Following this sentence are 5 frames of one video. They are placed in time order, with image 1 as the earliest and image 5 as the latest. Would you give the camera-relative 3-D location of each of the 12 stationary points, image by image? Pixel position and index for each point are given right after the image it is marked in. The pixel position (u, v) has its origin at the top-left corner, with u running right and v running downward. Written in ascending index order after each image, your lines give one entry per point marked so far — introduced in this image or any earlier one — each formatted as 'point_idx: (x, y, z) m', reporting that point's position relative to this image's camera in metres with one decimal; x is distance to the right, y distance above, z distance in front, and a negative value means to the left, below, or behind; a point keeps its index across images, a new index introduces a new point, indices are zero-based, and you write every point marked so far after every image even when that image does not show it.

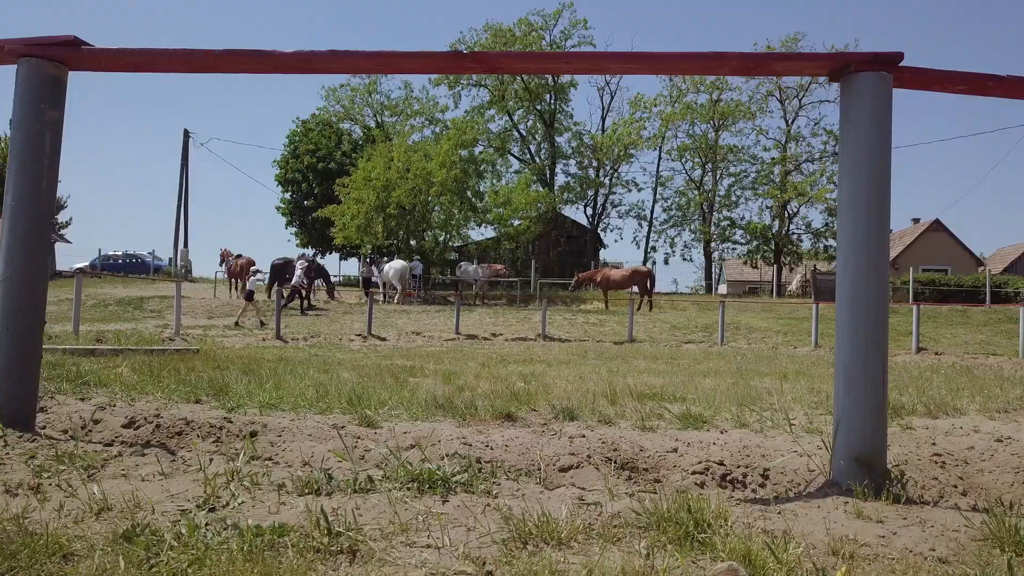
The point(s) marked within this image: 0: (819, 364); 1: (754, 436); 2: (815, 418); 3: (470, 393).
0: (+7.7, -1.9, +19.5) m
1: (+2.2, -1.3, +6.9) m
2: (+3.2, -1.4, +8.2) m
3: (-0.5, -1.3, +9.3) m
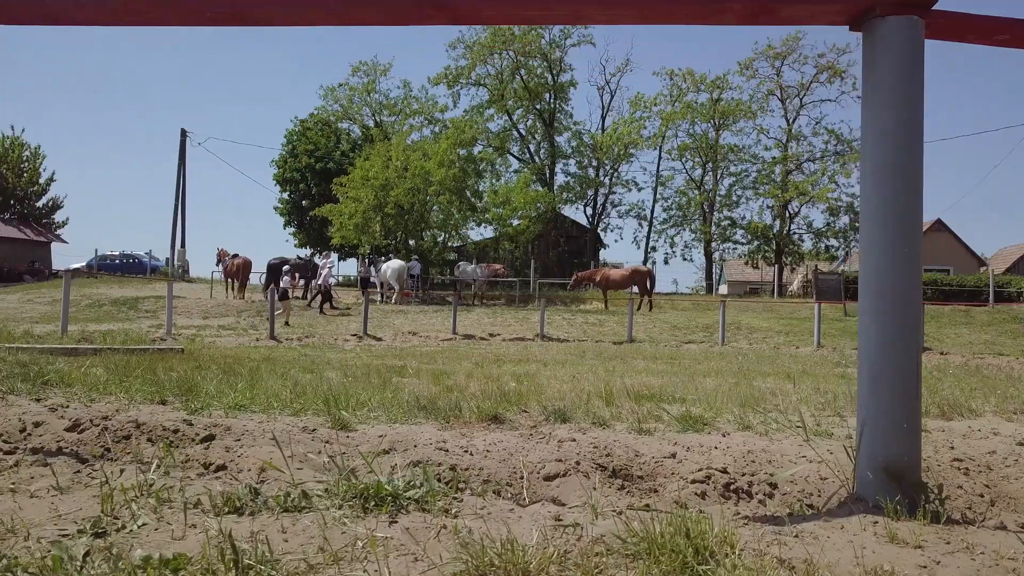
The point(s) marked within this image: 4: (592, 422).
0: (+7.6, -1.9, +19.0) m
1: (+2.1, -1.3, +6.4) m
2: (+3.1, -1.3, +7.7) m
3: (-0.6, -1.2, +8.8) m
4: (+0.8, -1.2, +7.1) m
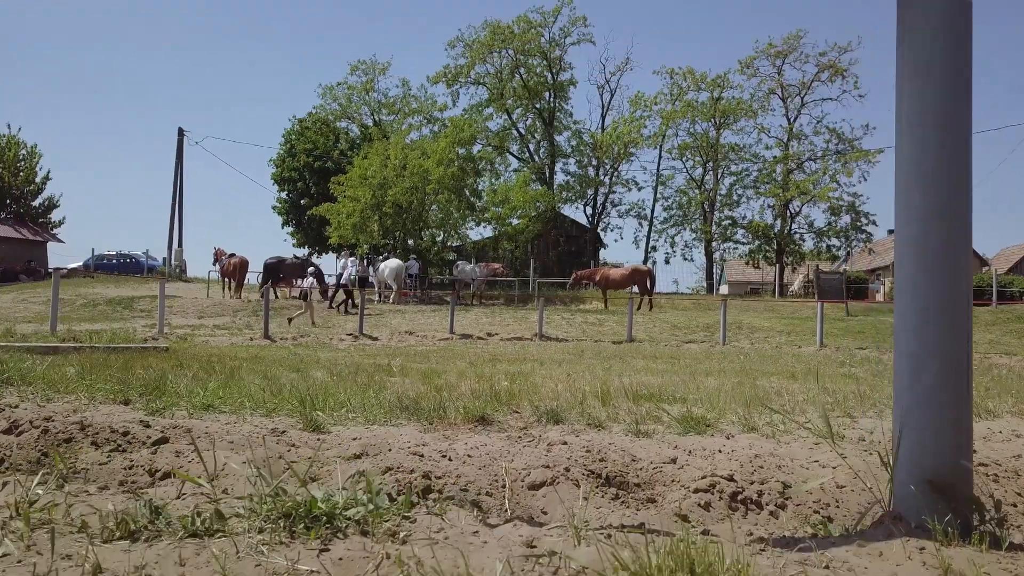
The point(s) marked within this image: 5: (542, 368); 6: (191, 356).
0: (+7.5, -1.8, +18.6) m
1: (+2.0, -1.2, +6.0) m
2: (+3.0, -1.3, +7.2) m
3: (-0.7, -1.2, +8.3) m
4: (+0.7, -1.2, +6.6) m
5: (+0.5, -1.4, +13.5) m
6: (-5.7, -1.2, +13.8) m
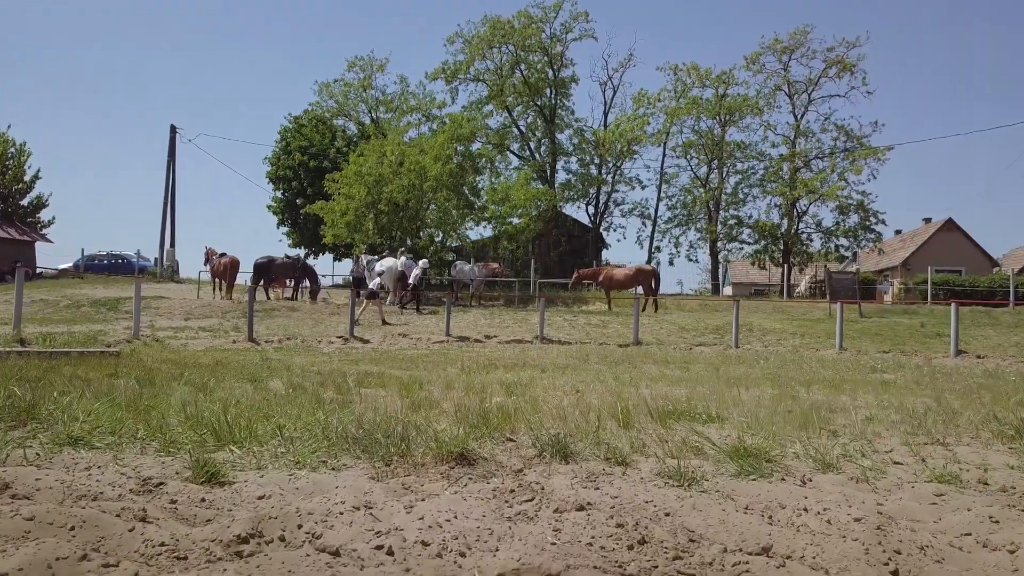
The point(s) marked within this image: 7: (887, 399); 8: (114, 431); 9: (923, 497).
0: (+7.5, -1.8, +16.8) m
1: (+1.9, -1.1, +4.2) m
2: (+3.0, -1.2, +5.5) m
3: (-0.7, -1.1, +6.6) m
4: (+0.6, -1.1, +4.9) m
5: (+0.5, -1.3, +11.8) m
6: (-5.7, -1.1, +12.1) m
7: (+4.6, -1.4, +9.4) m
8: (-2.4, -0.9, +4.6) m
9: (+2.2, -1.1, +4.1) m
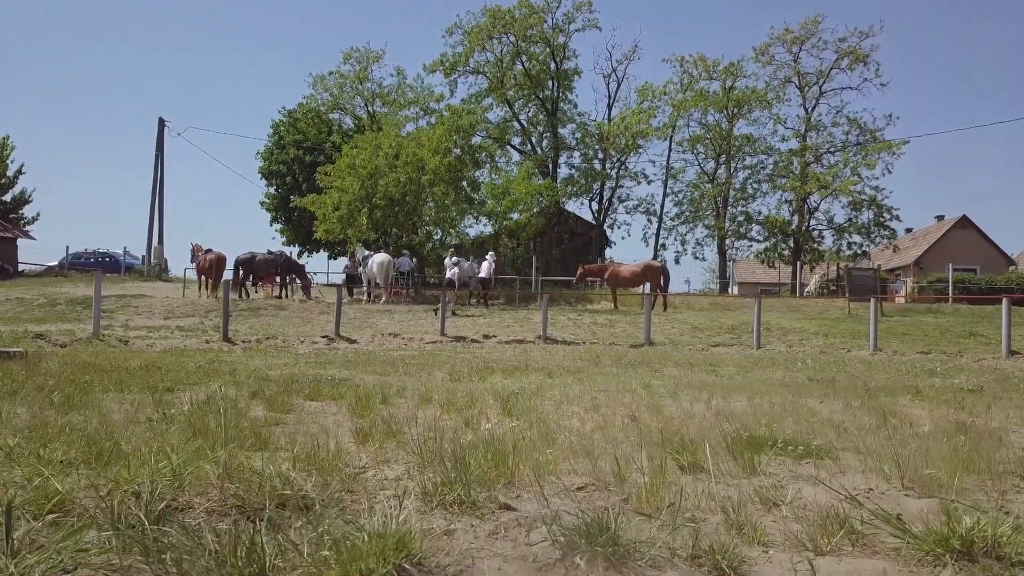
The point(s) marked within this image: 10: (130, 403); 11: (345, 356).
0: (+7.5, -1.6, +14.3) m
1: (+1.9, -0.9, +1.7) m
2: (+2.9, -1.0, +3.0) m
3: (-0.7, -0.9, +4.1) m
4: (+0.6, -0.9, +2.4) m
5: (+0.5, -1.1, +9.3) m
6: (-5.7, -0.9, +9.6) m
7: (+4.5, -1.1, +6.9) m
8: (-2.4, -0.7, +2.2) m
9: (+2.2, -0.9, +1.6) m
10: (-2.8, -0.8, +5.4) m
11: (-3.5, -1.4, +15.7) m
